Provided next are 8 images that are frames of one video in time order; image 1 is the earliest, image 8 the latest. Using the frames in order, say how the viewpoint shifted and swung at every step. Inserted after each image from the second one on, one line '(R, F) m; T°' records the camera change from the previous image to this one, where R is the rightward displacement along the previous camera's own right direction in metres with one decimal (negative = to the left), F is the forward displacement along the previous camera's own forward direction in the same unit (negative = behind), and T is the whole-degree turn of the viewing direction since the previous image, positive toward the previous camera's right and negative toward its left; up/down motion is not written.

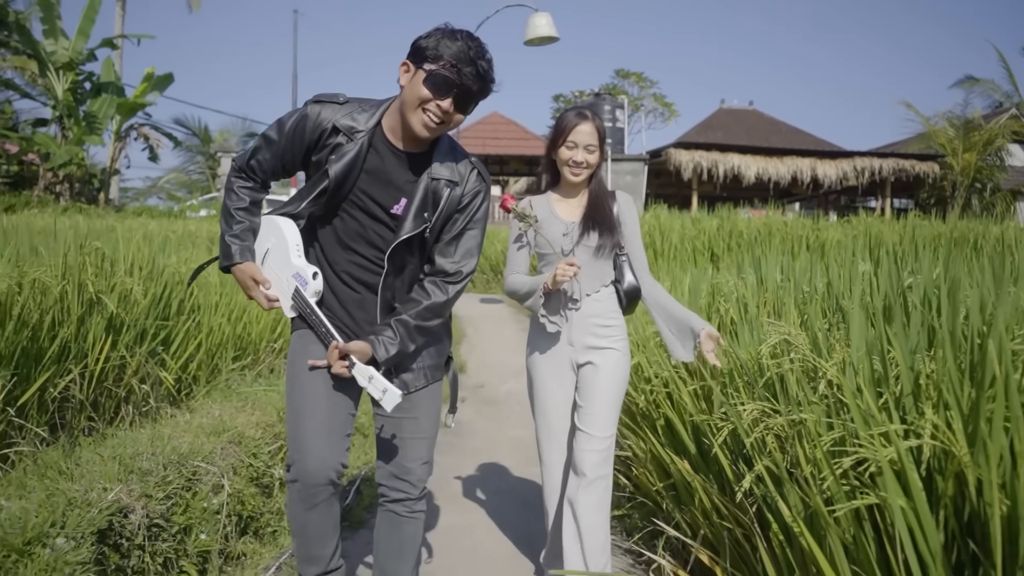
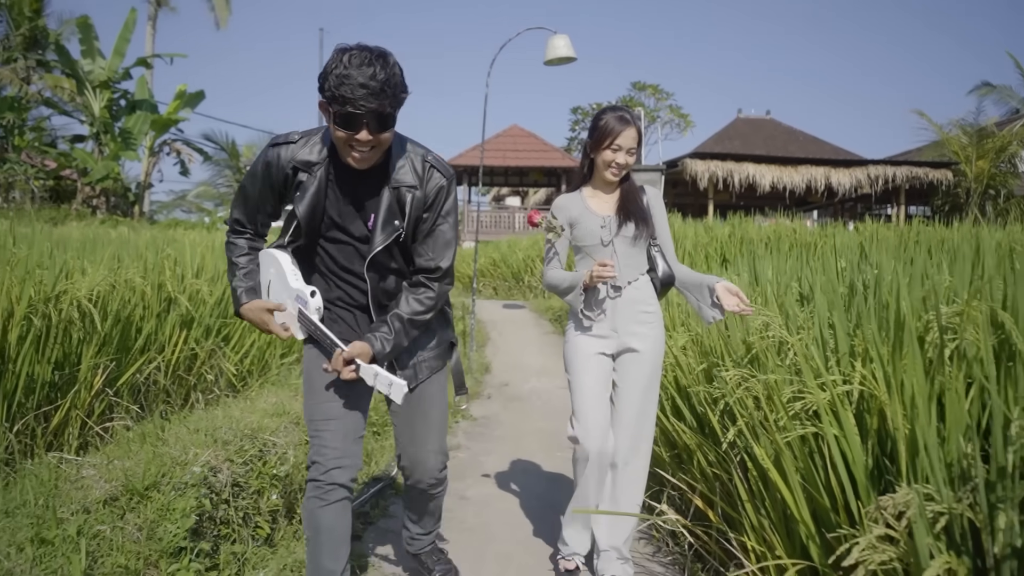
(0.0, -0.5) m; -1°
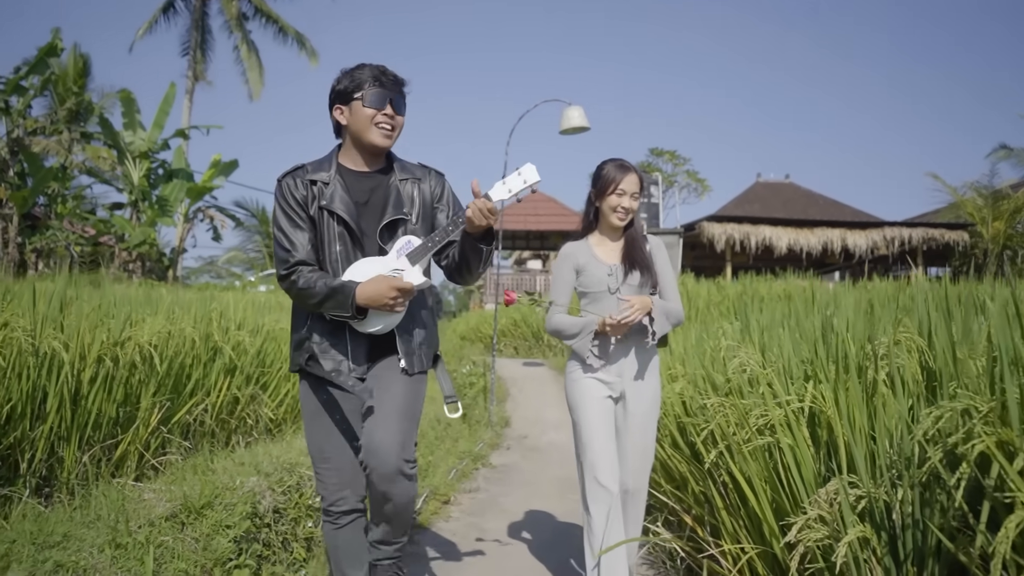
(0.0, -0.4) m; -2°
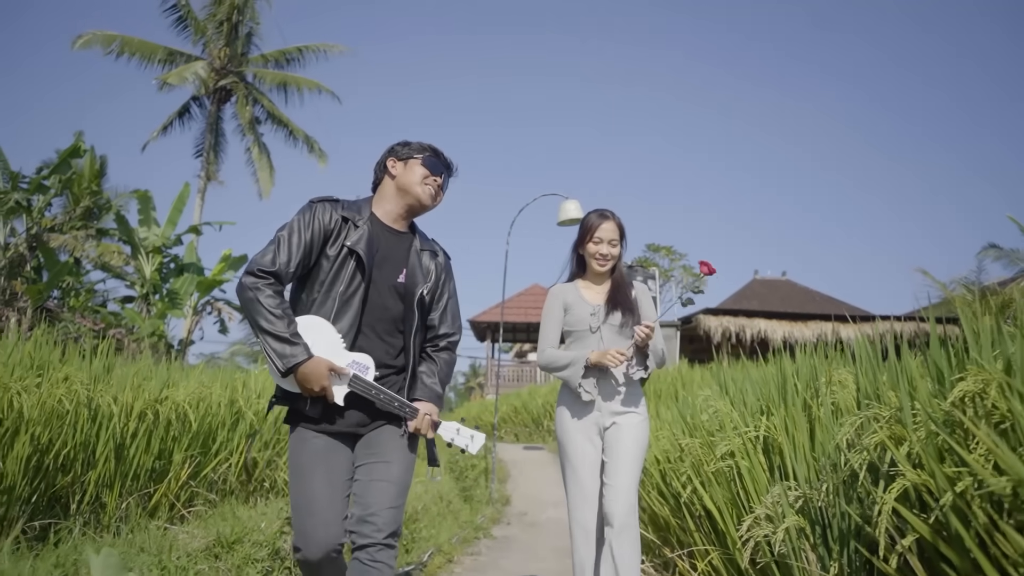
(0.0, -0.4) m; 0°
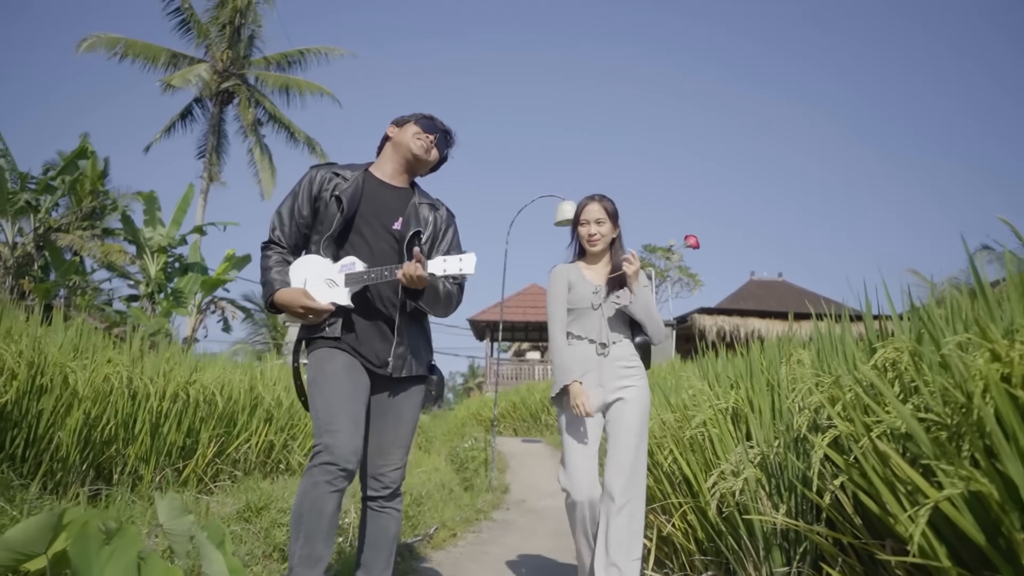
(0.0, -0.4) m; 0°
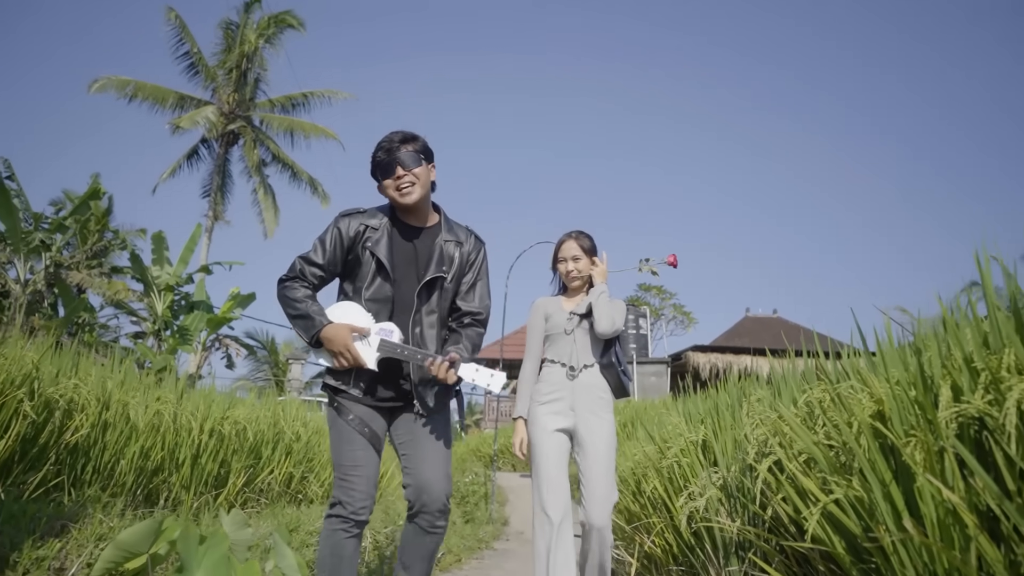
(0.0, -0.6) m; 0°
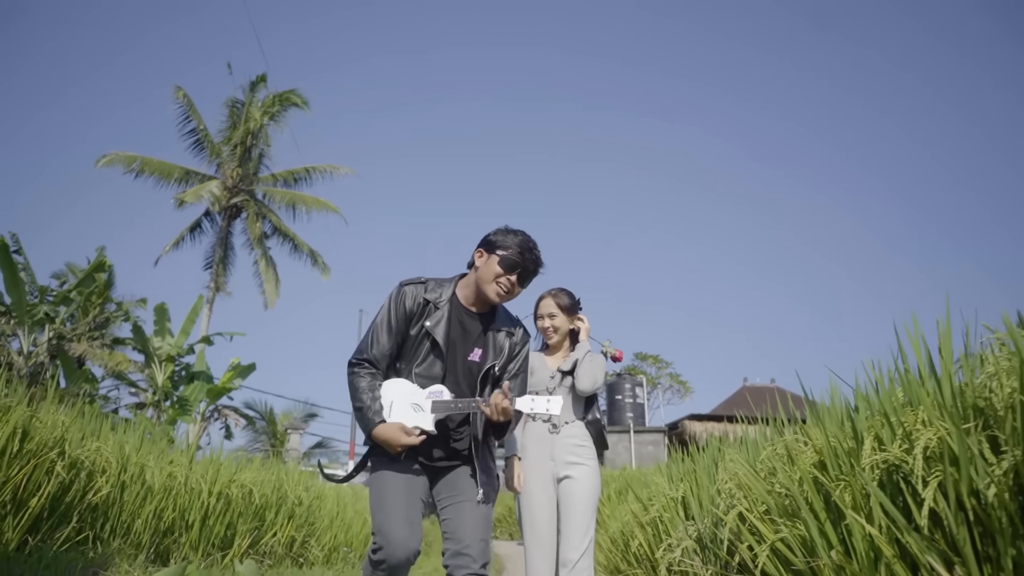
(0.0, -0.3) m; 0°
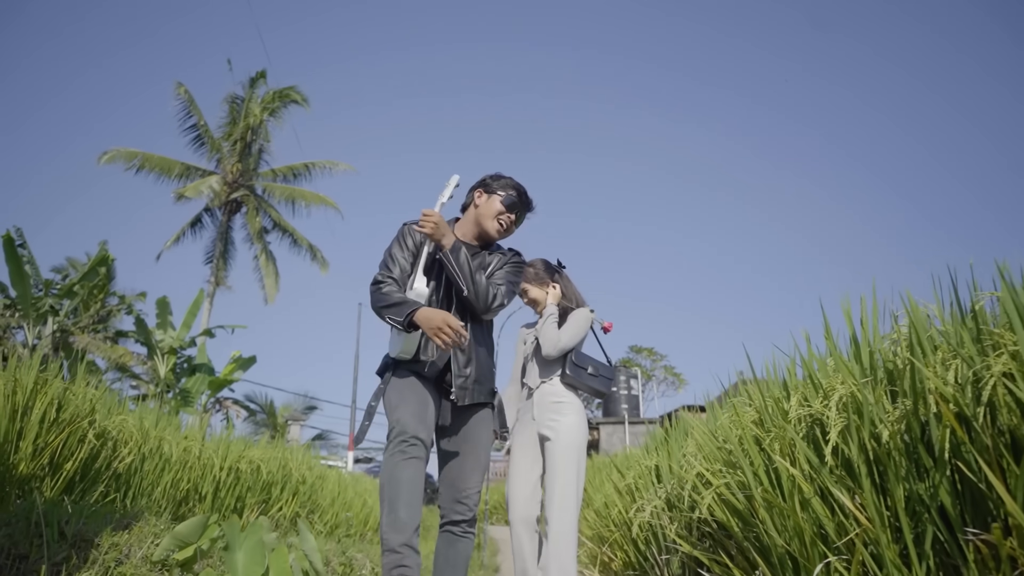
(+0.1, -0.4) m; 0°
